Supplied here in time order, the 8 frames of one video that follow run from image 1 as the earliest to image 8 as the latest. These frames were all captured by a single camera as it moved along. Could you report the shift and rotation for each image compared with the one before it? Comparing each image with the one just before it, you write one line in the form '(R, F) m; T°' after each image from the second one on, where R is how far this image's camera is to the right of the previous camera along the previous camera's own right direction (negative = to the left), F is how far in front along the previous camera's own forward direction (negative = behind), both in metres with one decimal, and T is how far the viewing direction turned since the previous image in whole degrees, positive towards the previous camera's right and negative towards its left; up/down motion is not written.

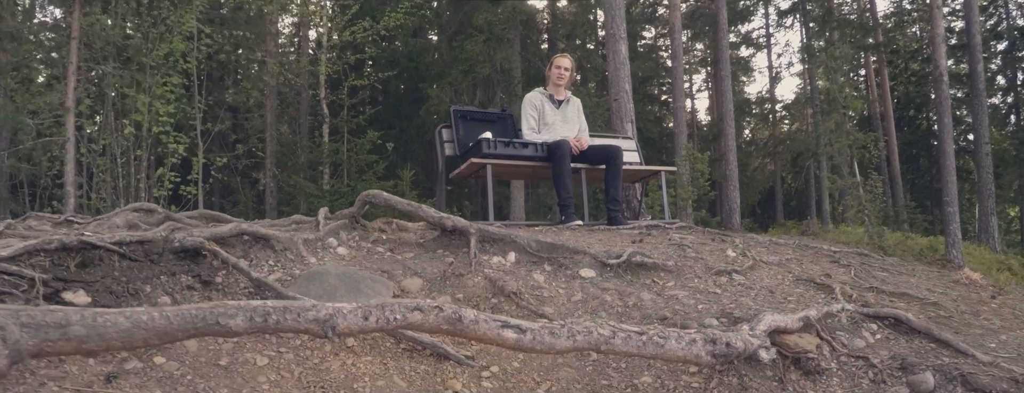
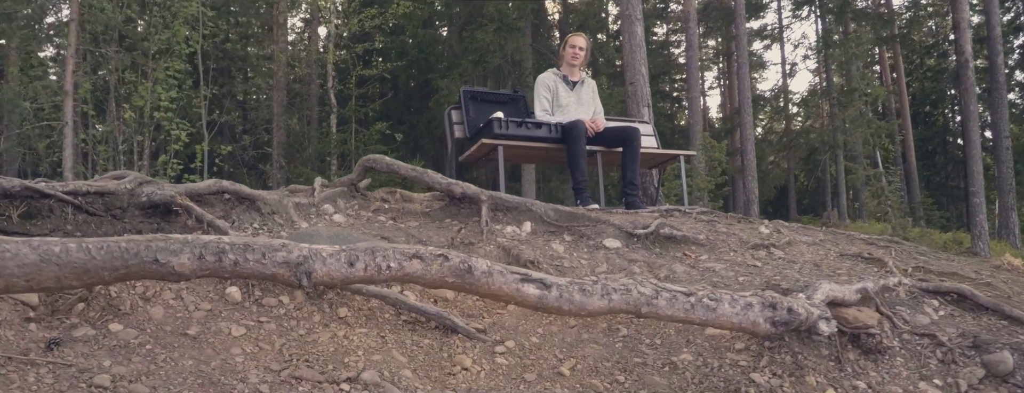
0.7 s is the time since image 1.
(0.0, +0.5) m; -1°
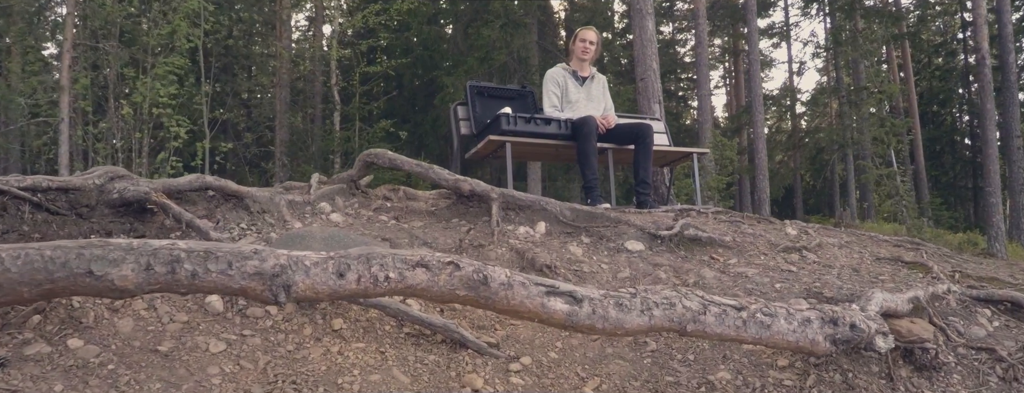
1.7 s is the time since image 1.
(-0.1, +0.4) m; 0°
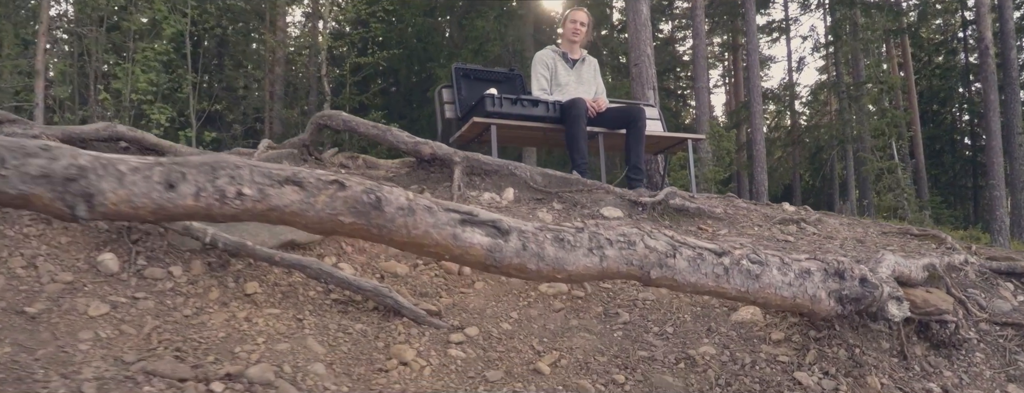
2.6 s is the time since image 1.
(+0.2, +0.5) m; 0°
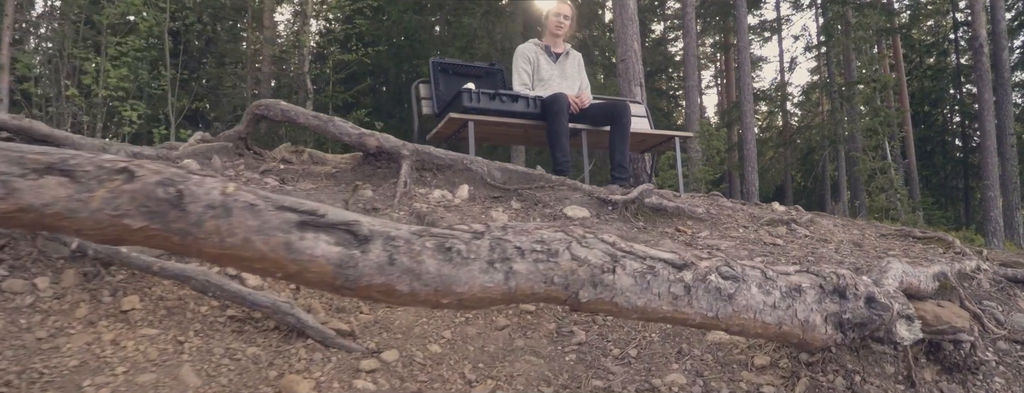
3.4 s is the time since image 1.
(+0.2, +0.5) m; +1°
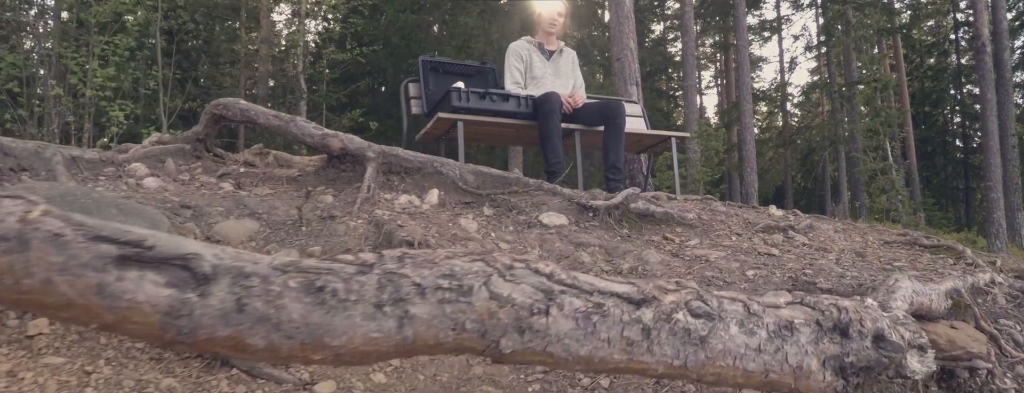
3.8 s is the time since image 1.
(+0.1, +0.3) m; 0°
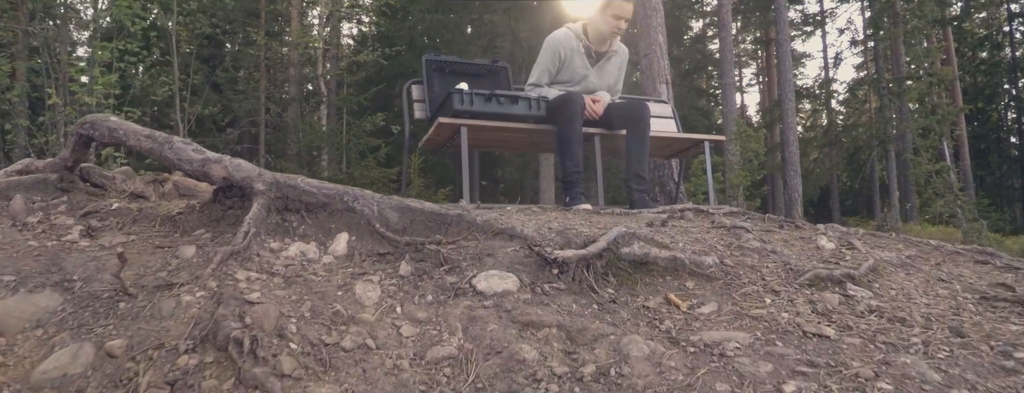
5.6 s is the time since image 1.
(+0.4, +0.9) m; -3°
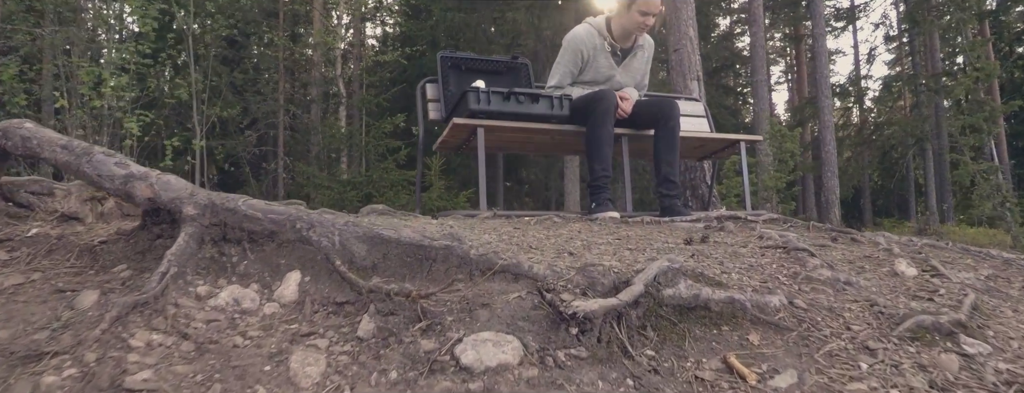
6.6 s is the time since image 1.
(+0.1, +0.6) m; -2°
